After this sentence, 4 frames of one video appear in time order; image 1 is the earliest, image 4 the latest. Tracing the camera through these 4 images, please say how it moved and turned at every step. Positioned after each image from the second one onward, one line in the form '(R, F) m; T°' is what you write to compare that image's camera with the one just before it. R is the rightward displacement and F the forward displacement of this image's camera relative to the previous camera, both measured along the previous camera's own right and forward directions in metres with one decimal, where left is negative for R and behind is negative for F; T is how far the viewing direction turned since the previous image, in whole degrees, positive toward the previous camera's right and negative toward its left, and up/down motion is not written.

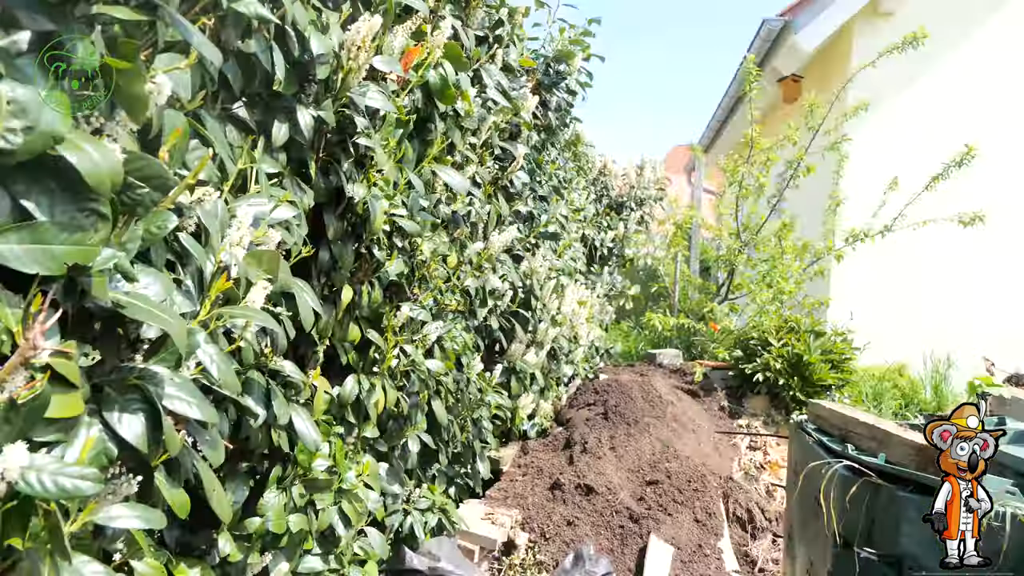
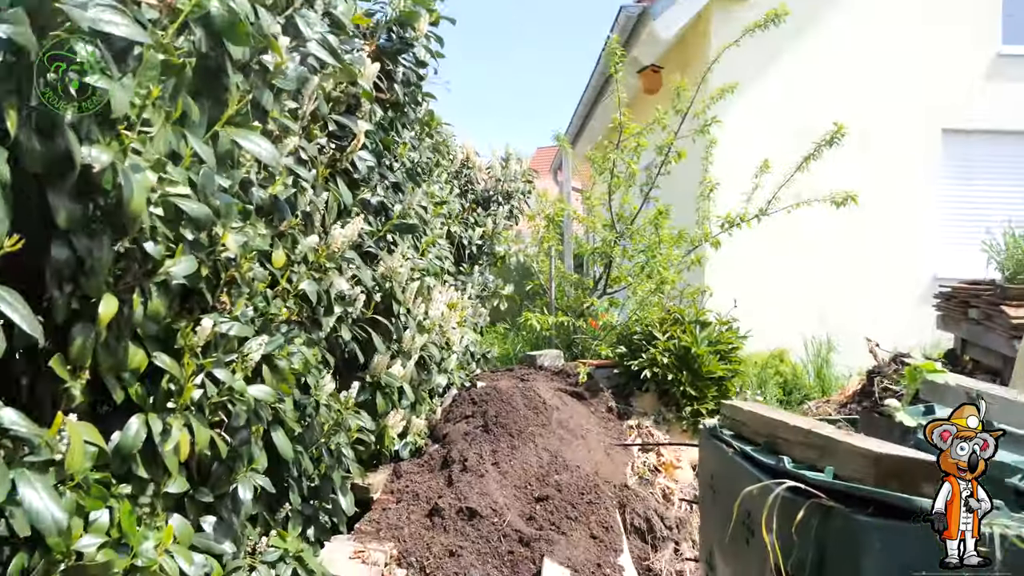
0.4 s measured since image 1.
(+0.1, +0.6) m; +10°
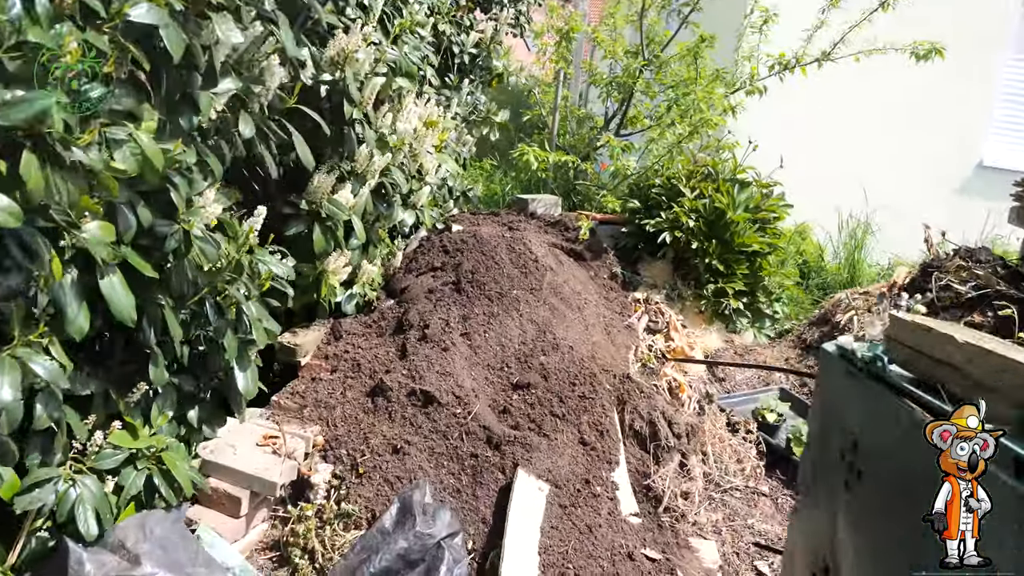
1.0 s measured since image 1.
(0.0, +1.3) m; +2°
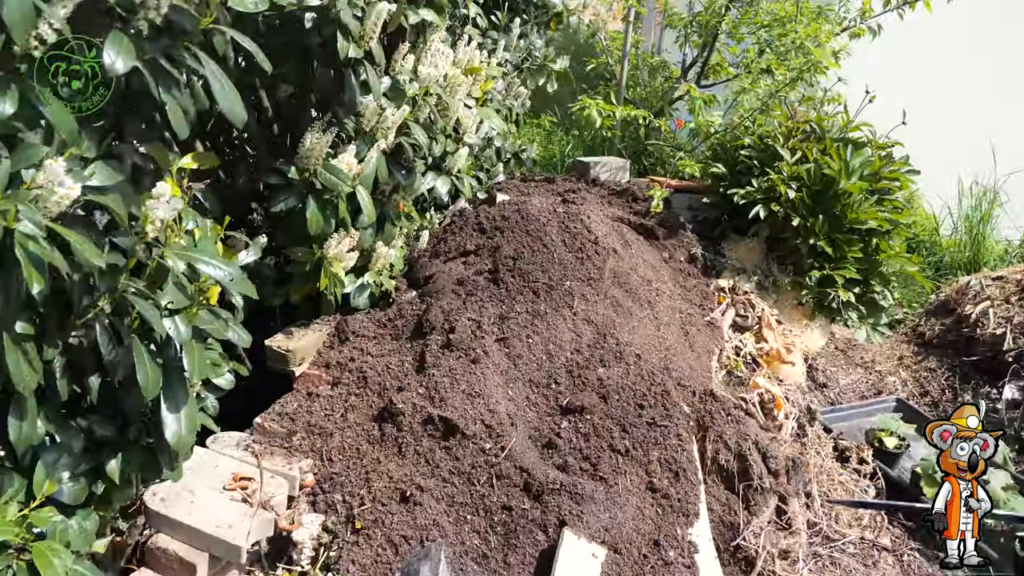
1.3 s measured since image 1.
(0.0, +0.8) m; -5°
